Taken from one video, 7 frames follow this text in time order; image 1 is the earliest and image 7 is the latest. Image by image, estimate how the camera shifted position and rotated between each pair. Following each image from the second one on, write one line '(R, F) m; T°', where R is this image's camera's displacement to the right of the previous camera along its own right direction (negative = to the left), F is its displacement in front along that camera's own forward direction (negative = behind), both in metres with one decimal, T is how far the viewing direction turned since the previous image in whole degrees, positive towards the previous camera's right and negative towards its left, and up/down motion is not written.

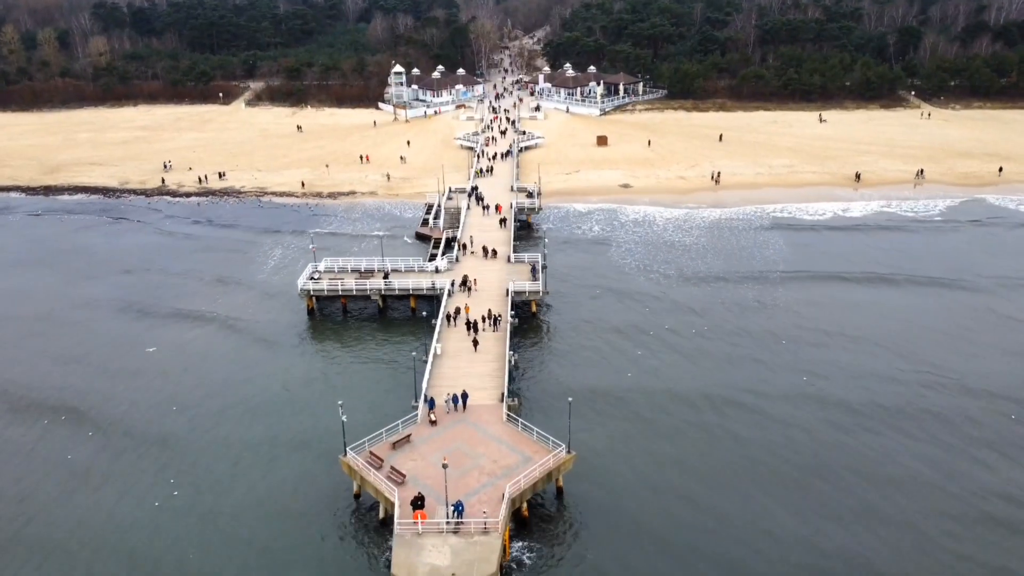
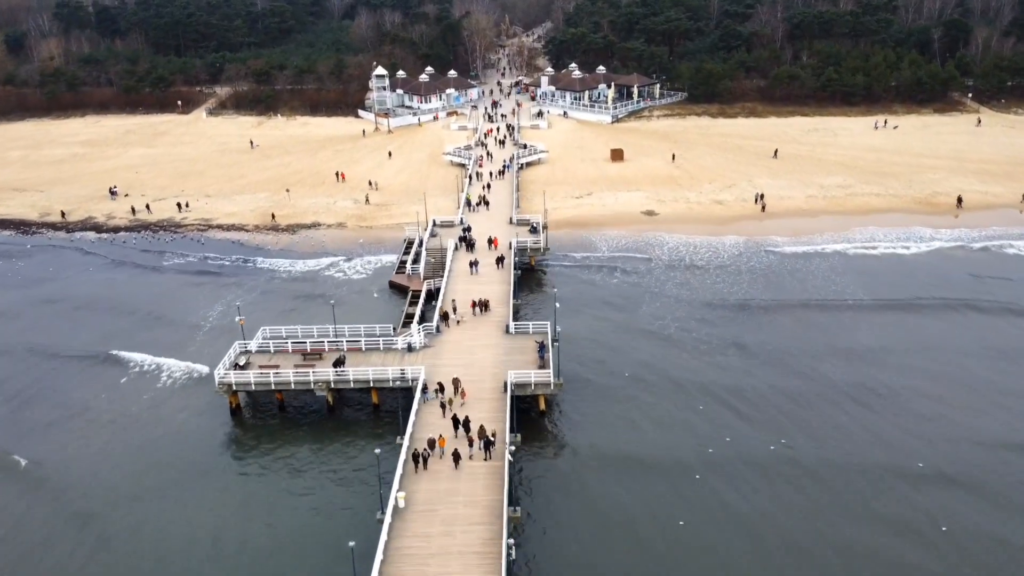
(+0.1, +12.2) m; 0°
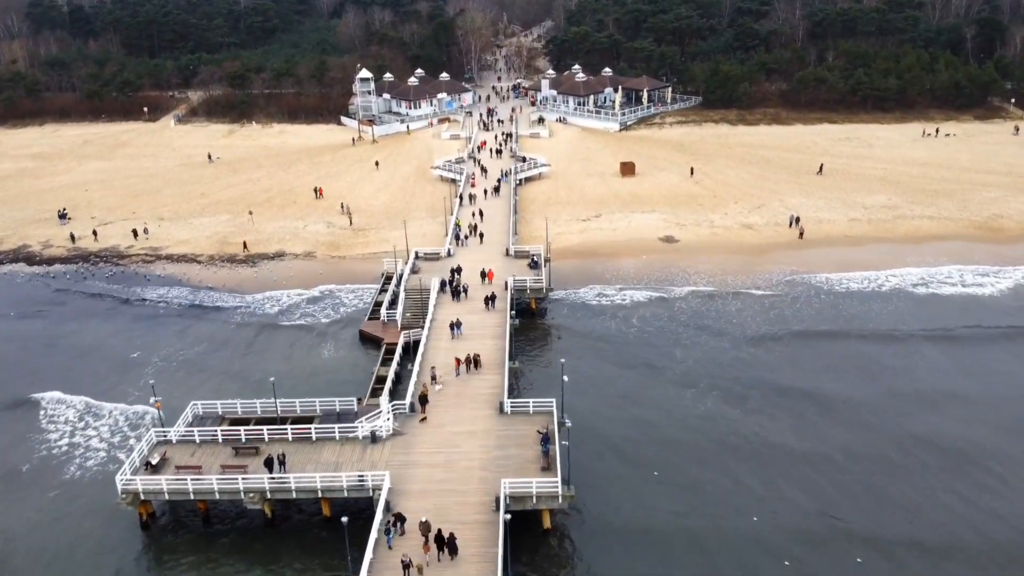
(+0.2, +7.7) m; 0°
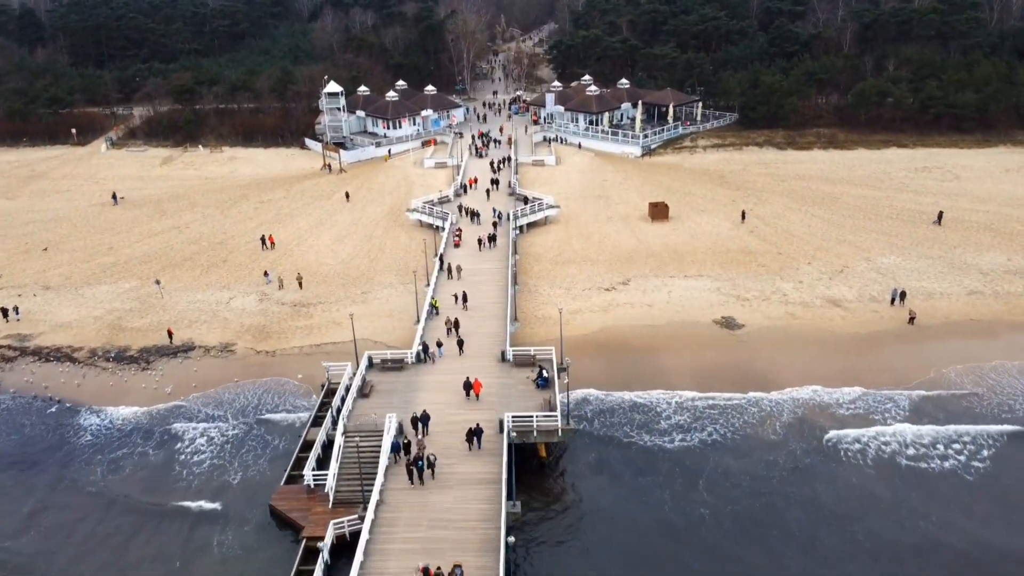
(+0.1, +13.3) m; 0°
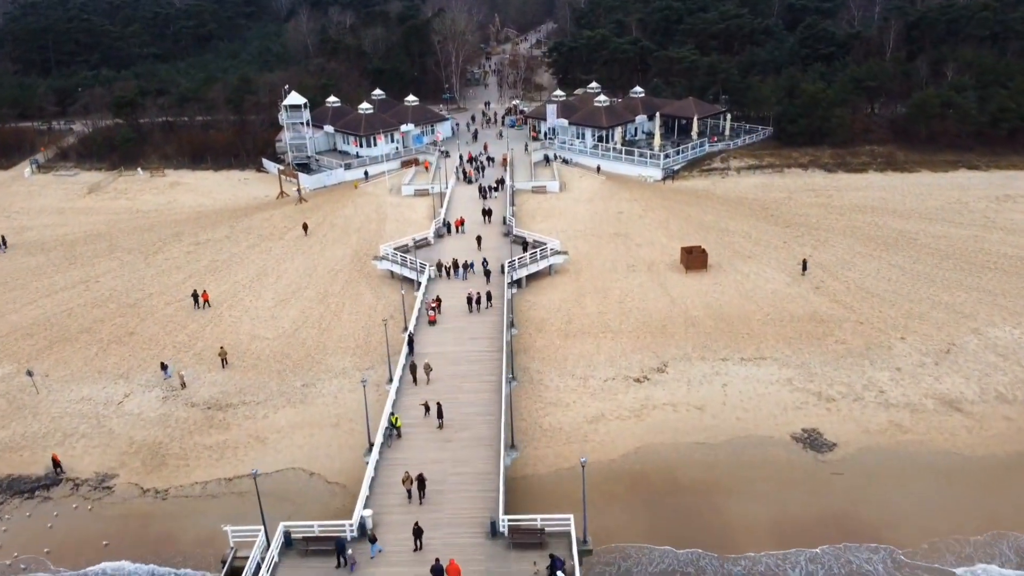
(+0.1, +10.0) m; 0°
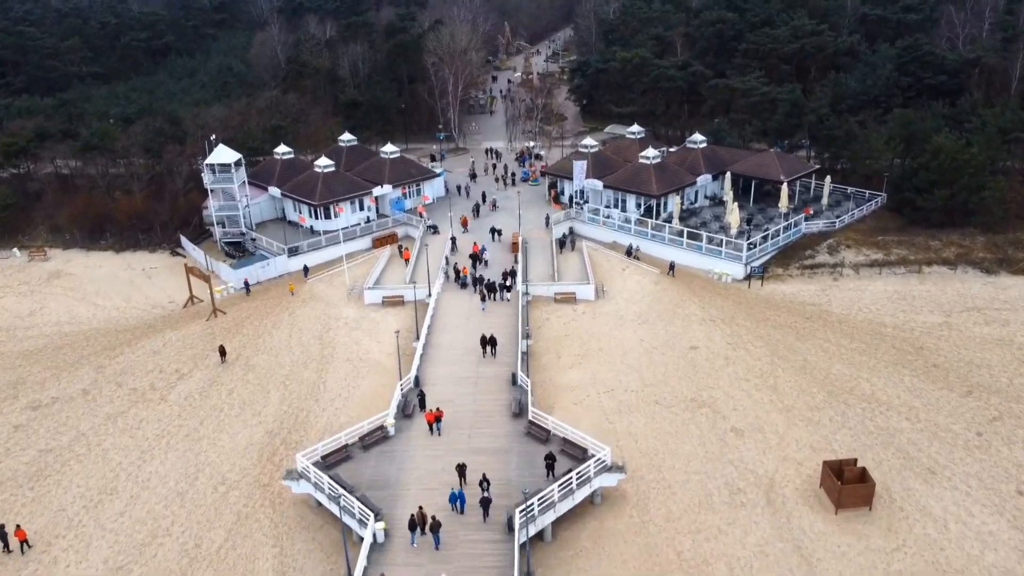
(-0.2, +15.5) m; -1°
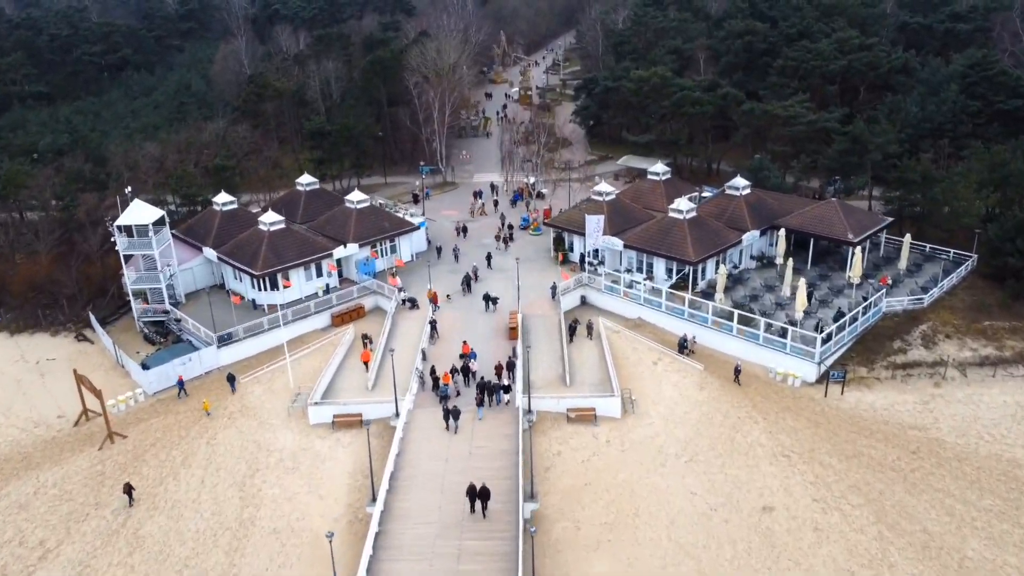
(0.0, +8.3) m; 0°
